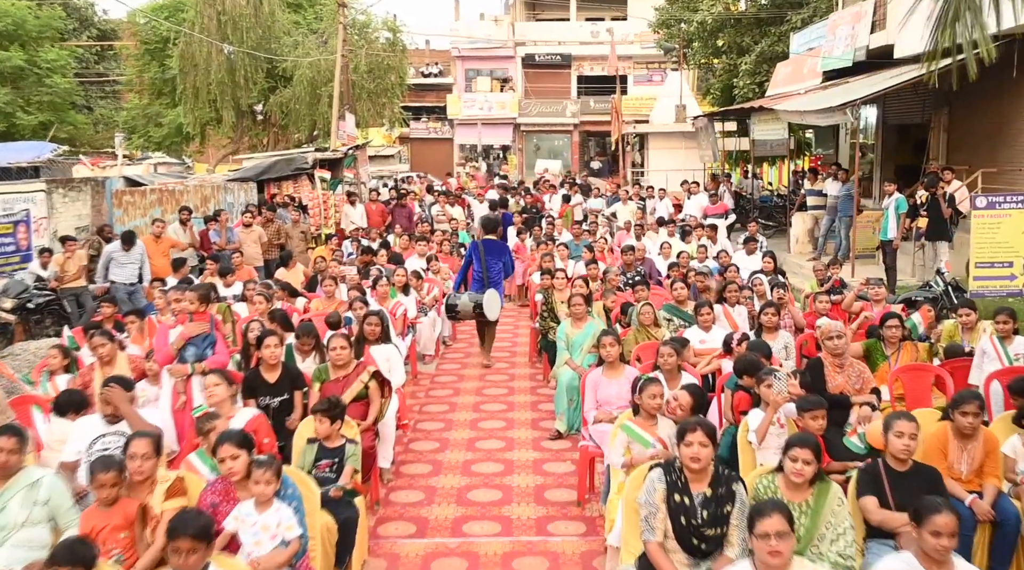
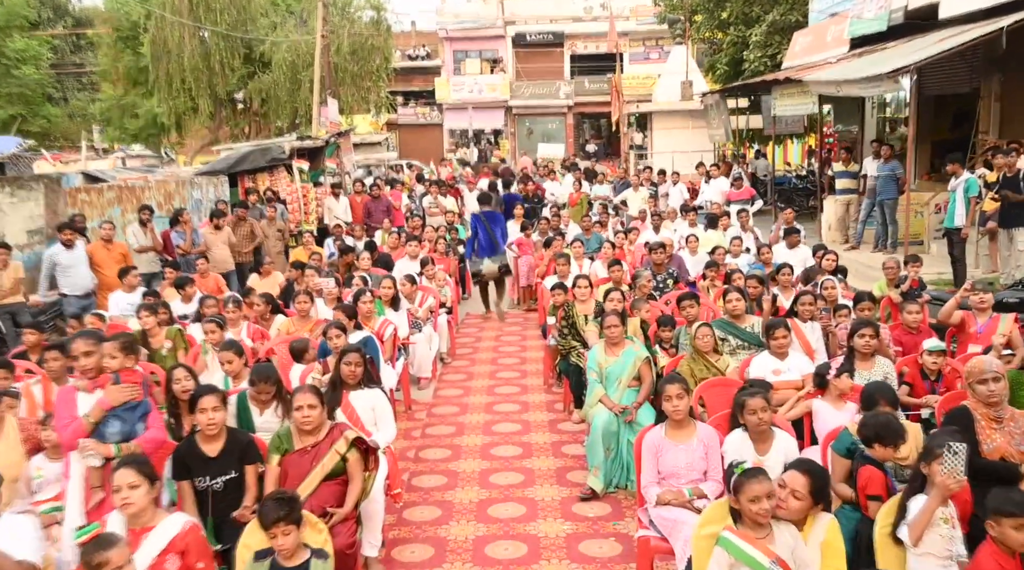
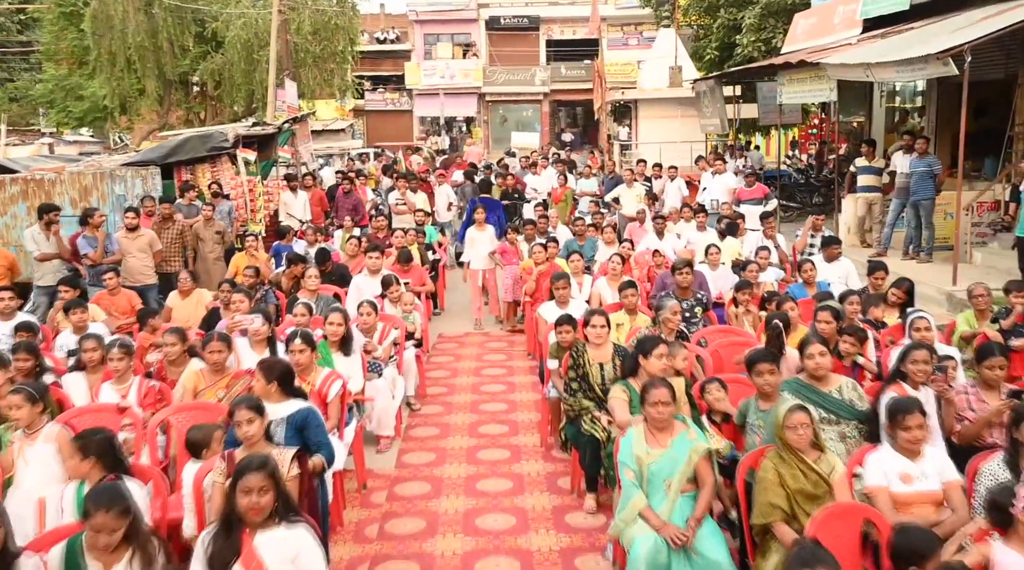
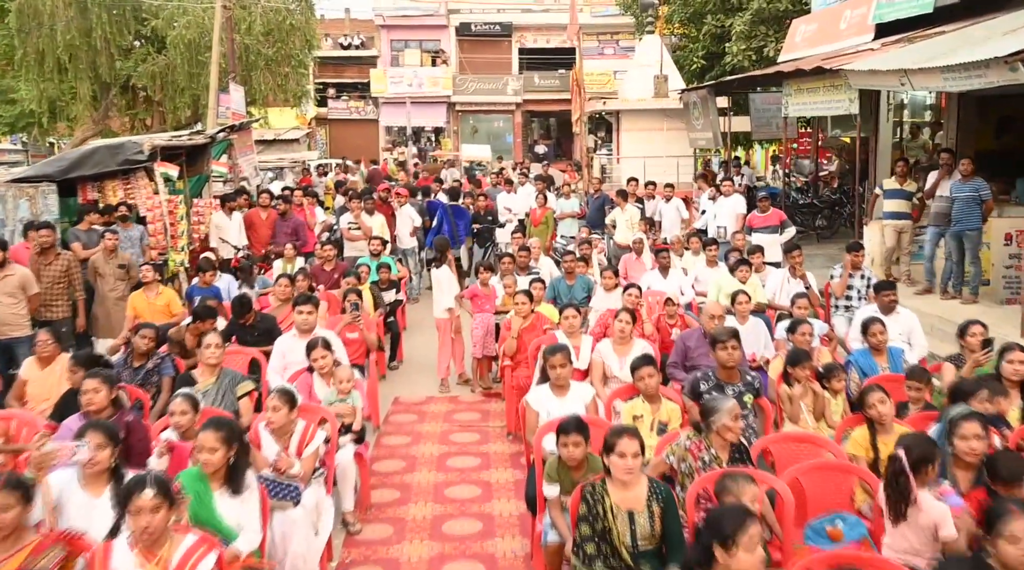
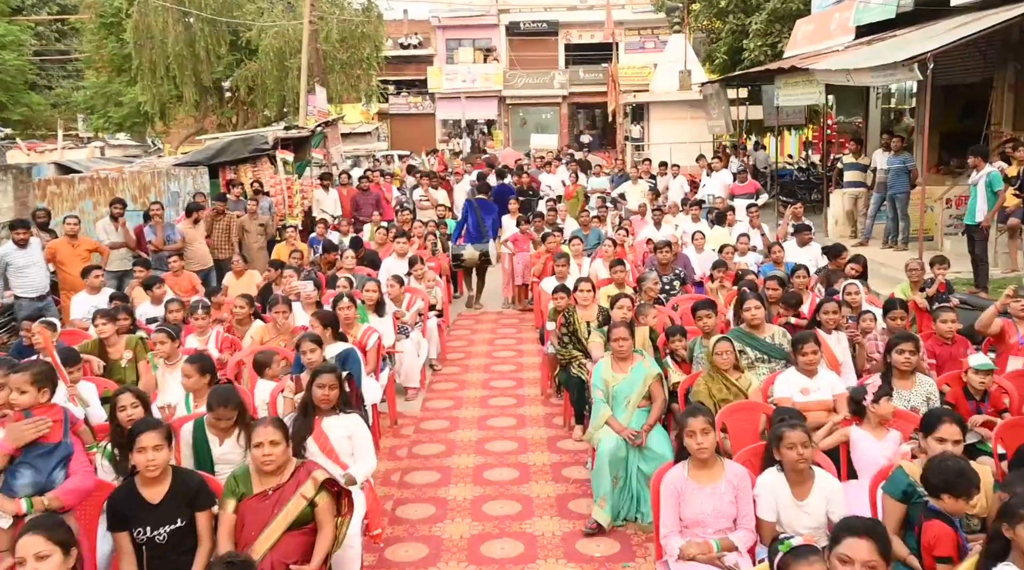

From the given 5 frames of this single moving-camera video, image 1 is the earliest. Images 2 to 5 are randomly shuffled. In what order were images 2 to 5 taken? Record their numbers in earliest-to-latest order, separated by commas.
2, 5, 3, 4
